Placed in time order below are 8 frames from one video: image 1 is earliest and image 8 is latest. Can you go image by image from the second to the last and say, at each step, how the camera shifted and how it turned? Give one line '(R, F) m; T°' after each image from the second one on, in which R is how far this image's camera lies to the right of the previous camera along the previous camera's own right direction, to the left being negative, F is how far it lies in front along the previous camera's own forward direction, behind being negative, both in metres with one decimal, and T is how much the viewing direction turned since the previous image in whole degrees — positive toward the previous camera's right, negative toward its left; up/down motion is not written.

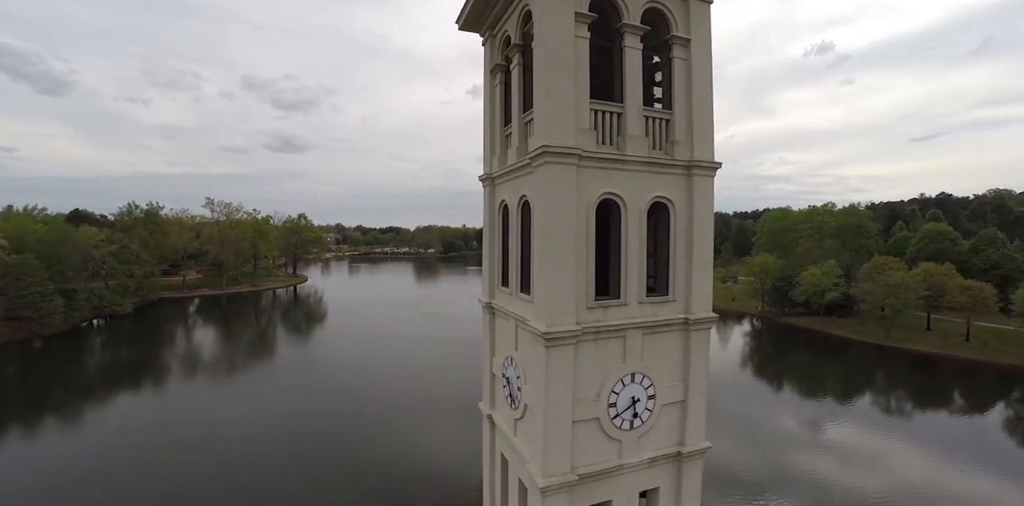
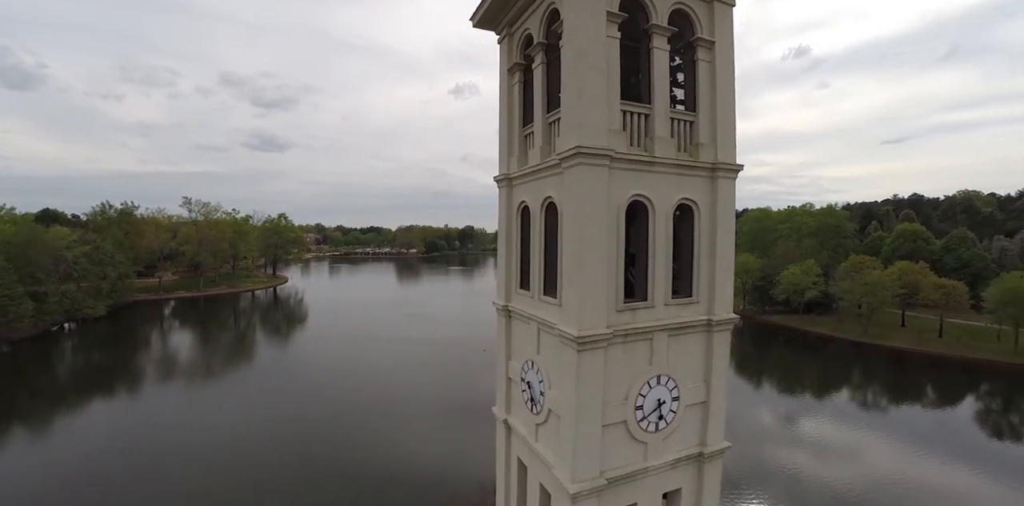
(-0.8, +0.2) m; +3°
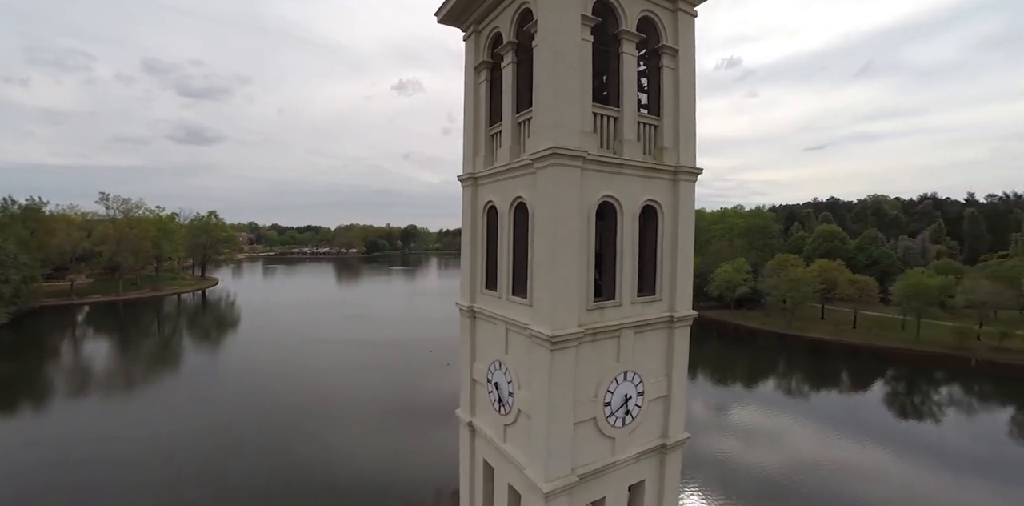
(-0.5, +0.1) m; +7°
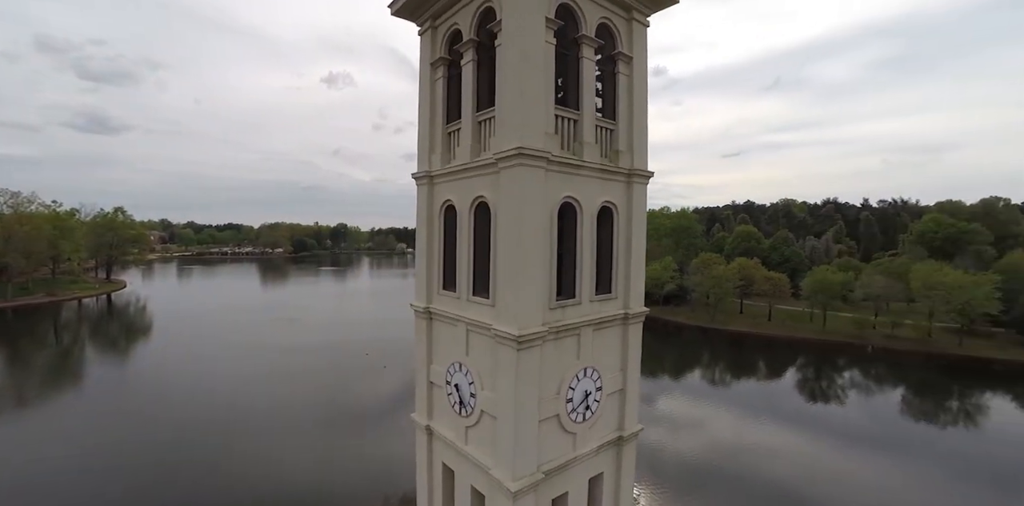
(-0.5, +0.1) m; +8°
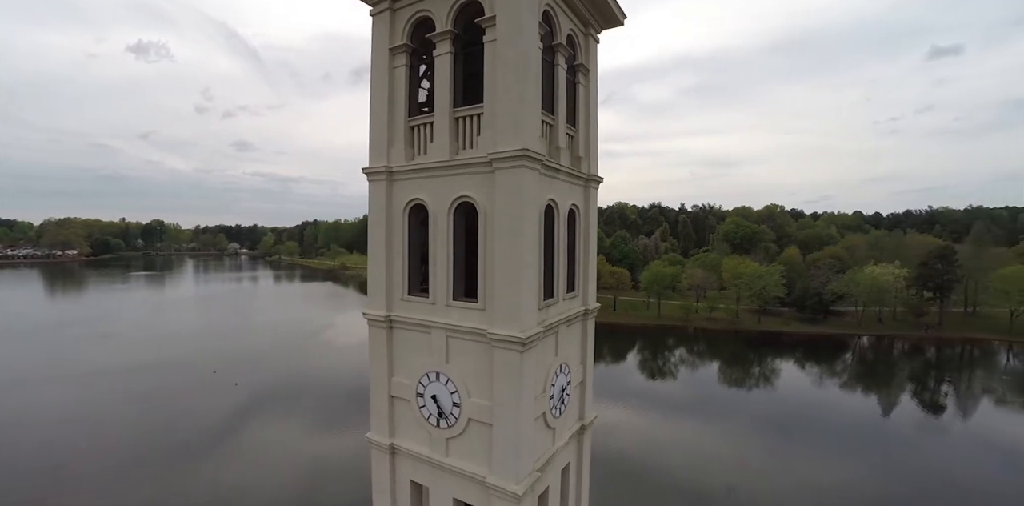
(+0.9, +0.3) m; -6°
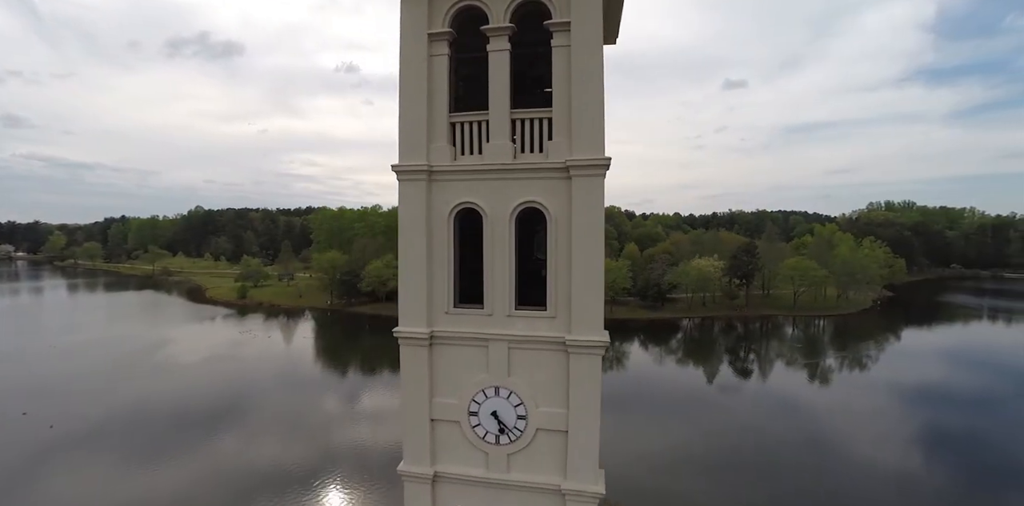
(-3.3, +0.8) m; +18°
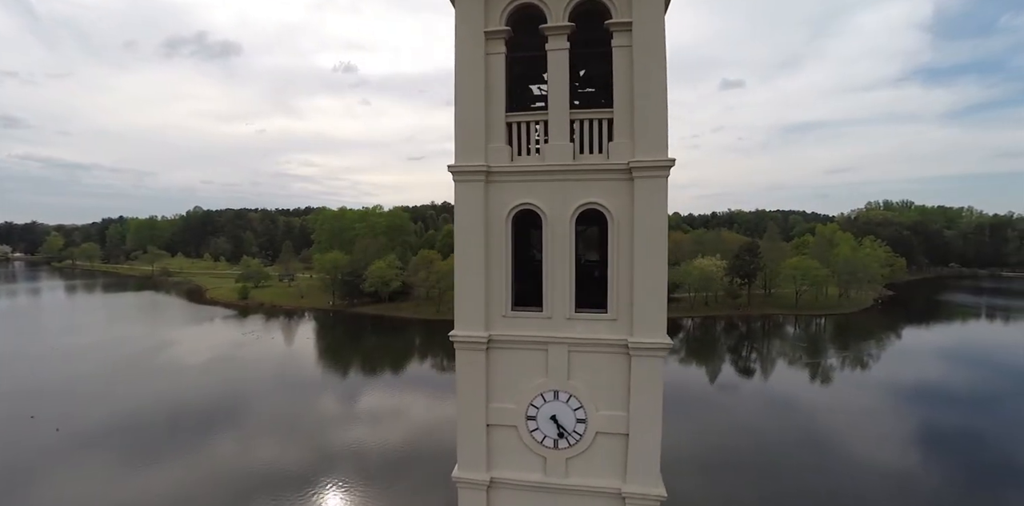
(-1.0, +0.1) m; +1°
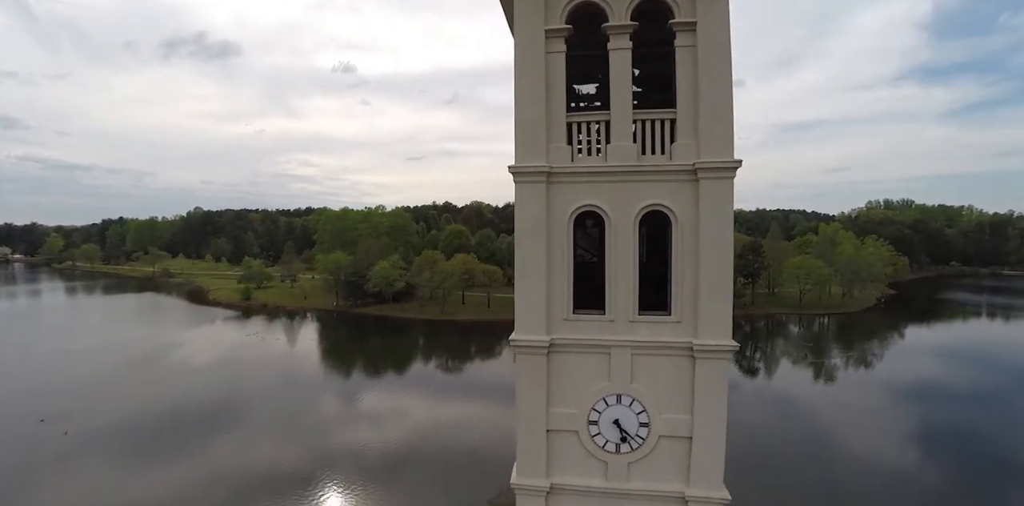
(-1.0, +0.1) m; 0°
